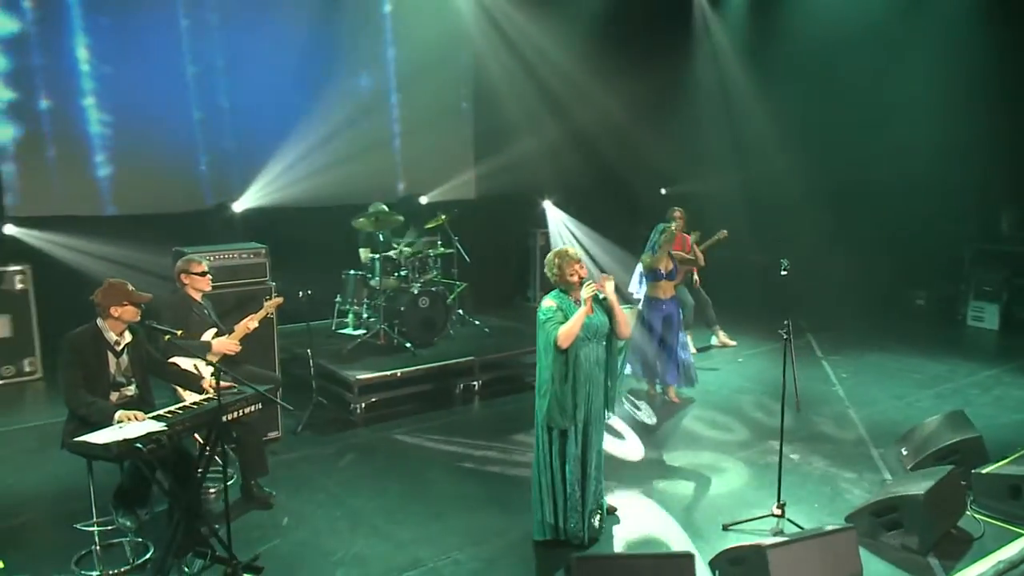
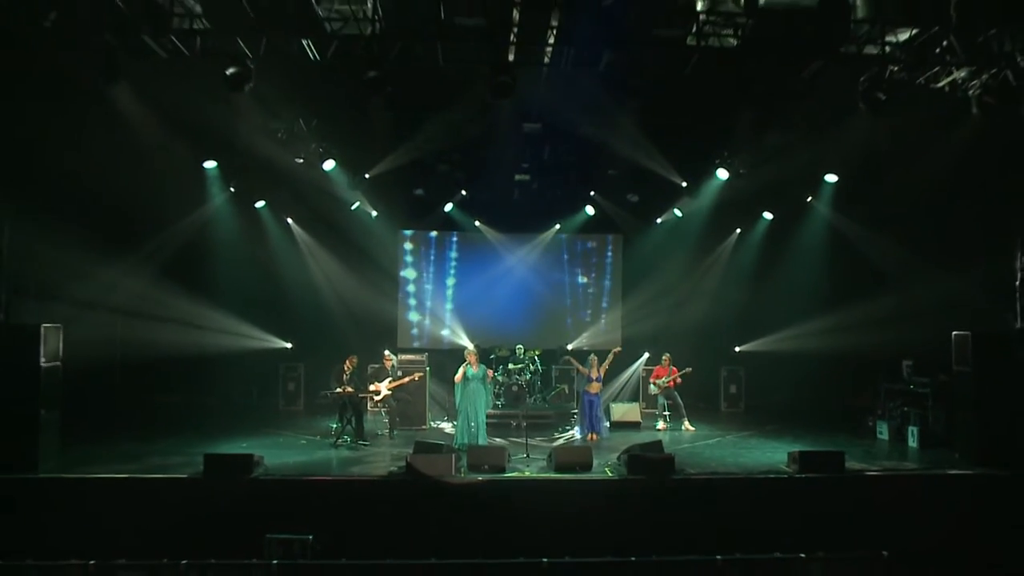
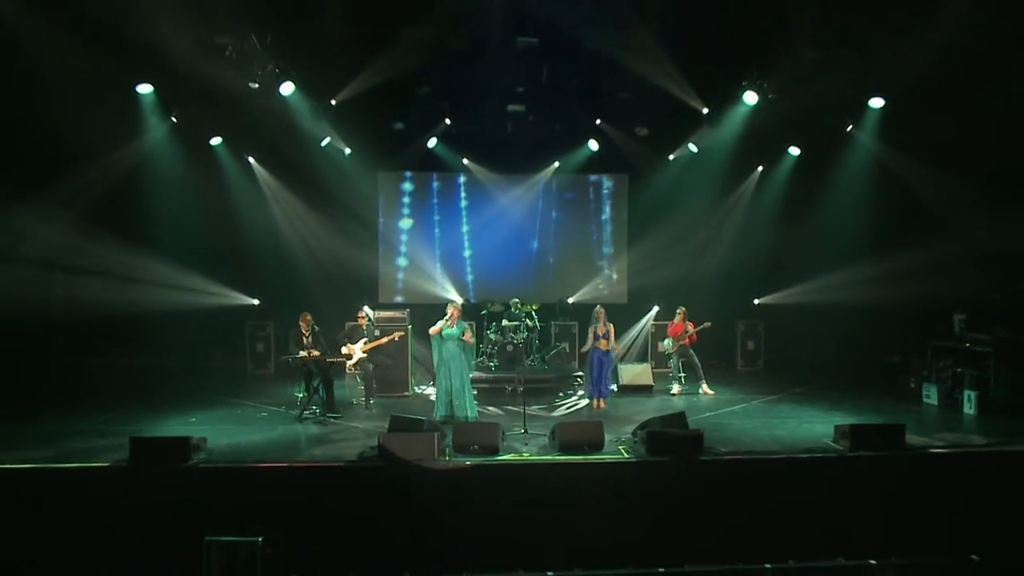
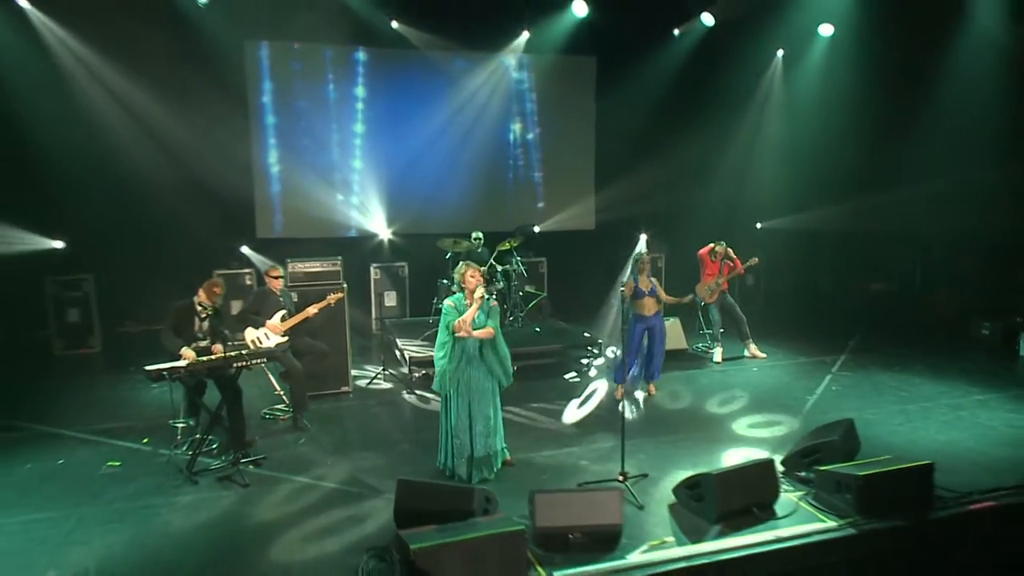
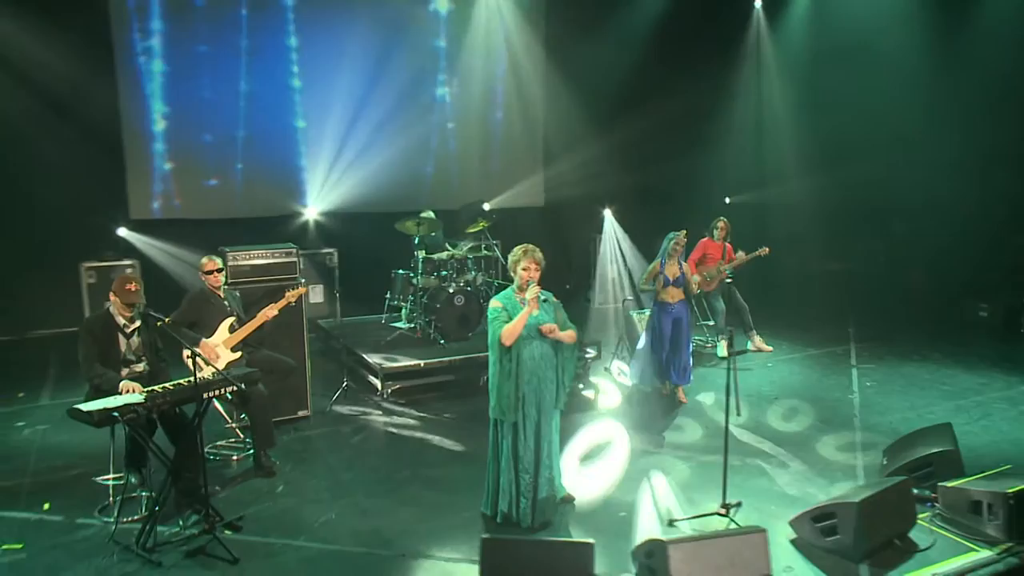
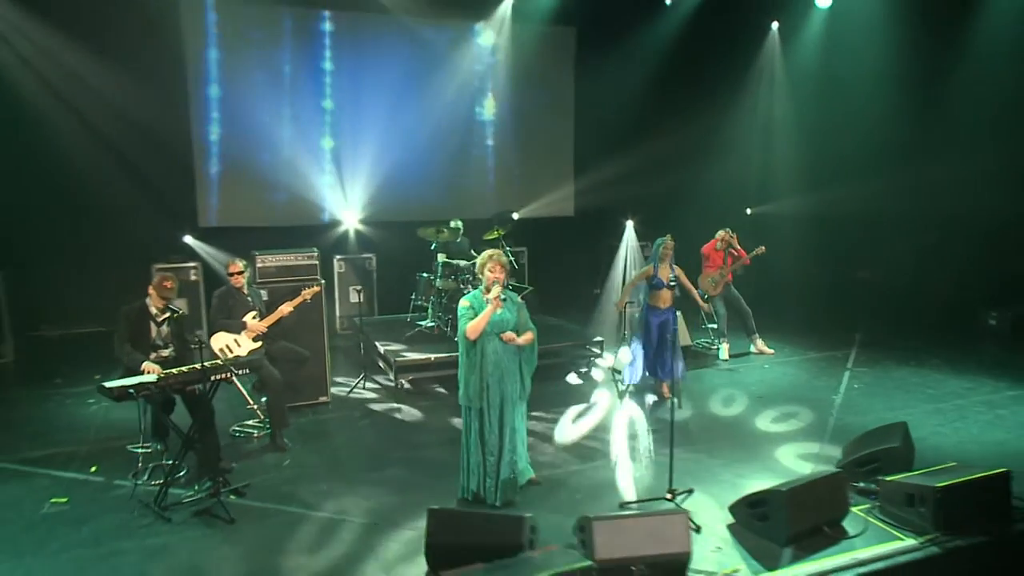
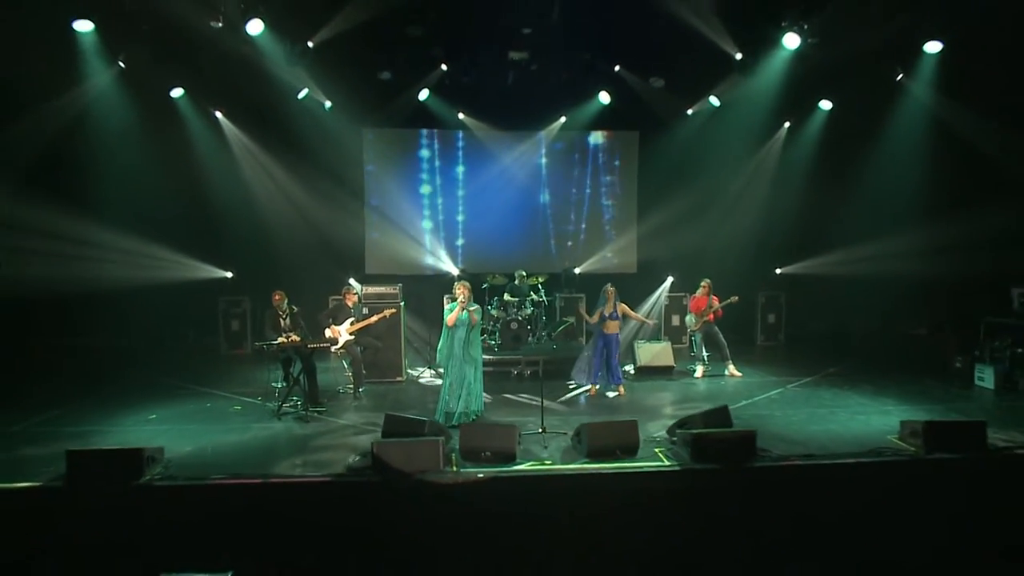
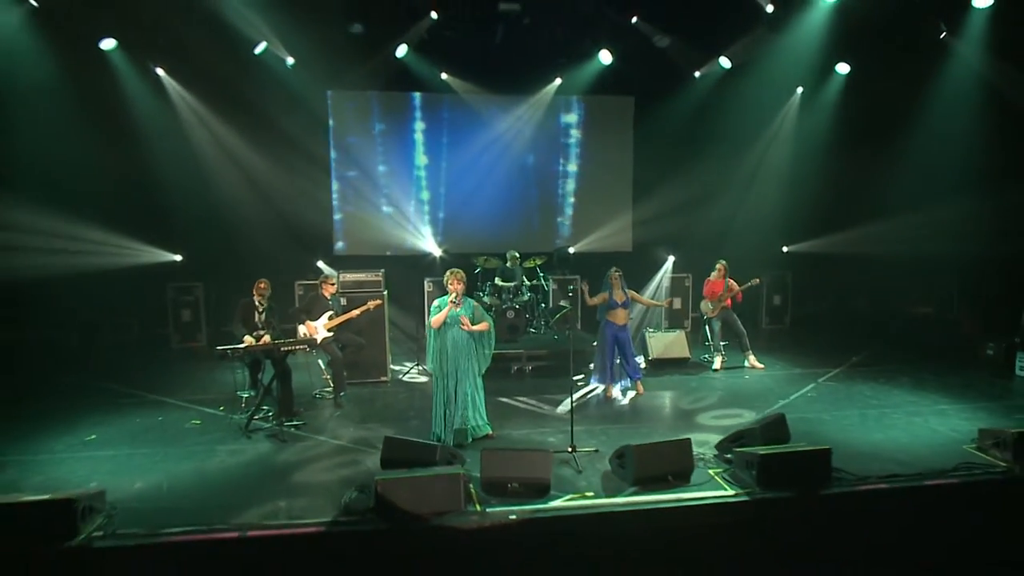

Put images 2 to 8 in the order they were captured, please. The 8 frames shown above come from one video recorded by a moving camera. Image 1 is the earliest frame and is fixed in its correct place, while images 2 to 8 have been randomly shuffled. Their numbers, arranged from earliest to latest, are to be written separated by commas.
5, 6, 4, 8, 7, 3, 2
